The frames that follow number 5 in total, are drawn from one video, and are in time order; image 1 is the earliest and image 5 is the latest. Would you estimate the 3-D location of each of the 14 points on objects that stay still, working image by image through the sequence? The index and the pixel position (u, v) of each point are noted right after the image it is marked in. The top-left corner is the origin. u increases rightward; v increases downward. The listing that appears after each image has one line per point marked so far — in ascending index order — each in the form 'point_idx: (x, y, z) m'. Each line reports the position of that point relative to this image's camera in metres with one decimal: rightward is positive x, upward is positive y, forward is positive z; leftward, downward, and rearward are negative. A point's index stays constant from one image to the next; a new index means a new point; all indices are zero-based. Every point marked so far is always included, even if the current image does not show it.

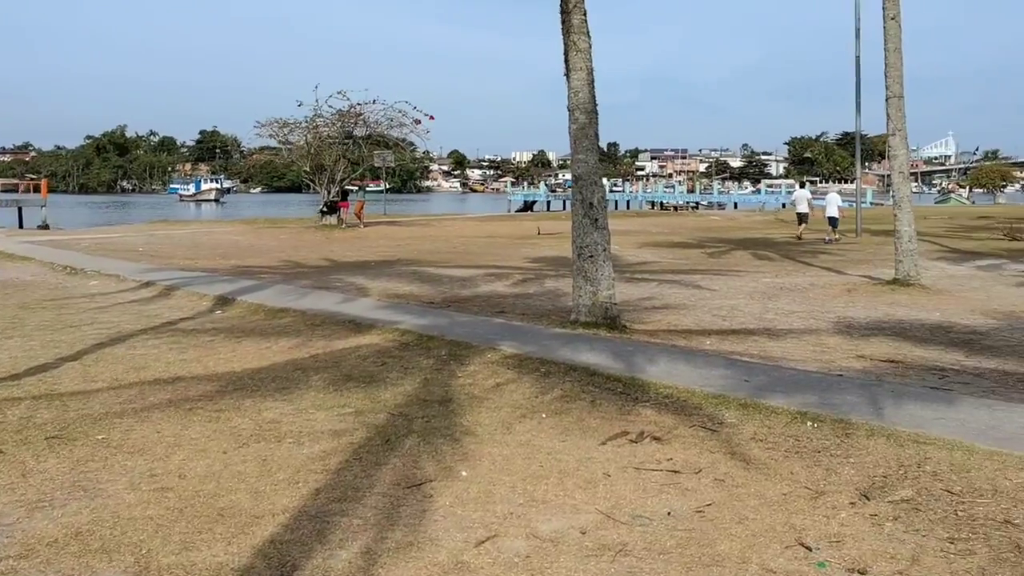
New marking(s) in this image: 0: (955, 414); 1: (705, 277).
0: (+2.8, -0.8, +6.0) m
1: (+3.4, +0.2, +16.1) m
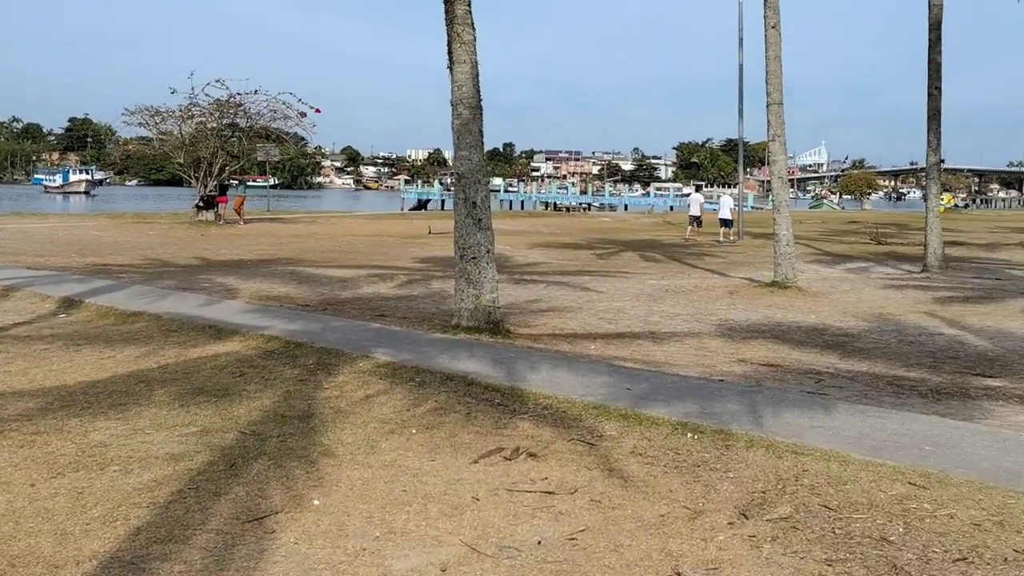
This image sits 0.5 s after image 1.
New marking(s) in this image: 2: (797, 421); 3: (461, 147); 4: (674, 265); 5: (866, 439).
0: (+2.0, -0.8, +5.8) m
1: (+1.4, +0.2, +15.9) m
2: (+1.8, -0.8, +5.8) m
3: (-0.5, +1.5, +9.5) m
4: (+3.4, +0.5, +18.9) m
5: (+2.1, -0.9, +5.5) m
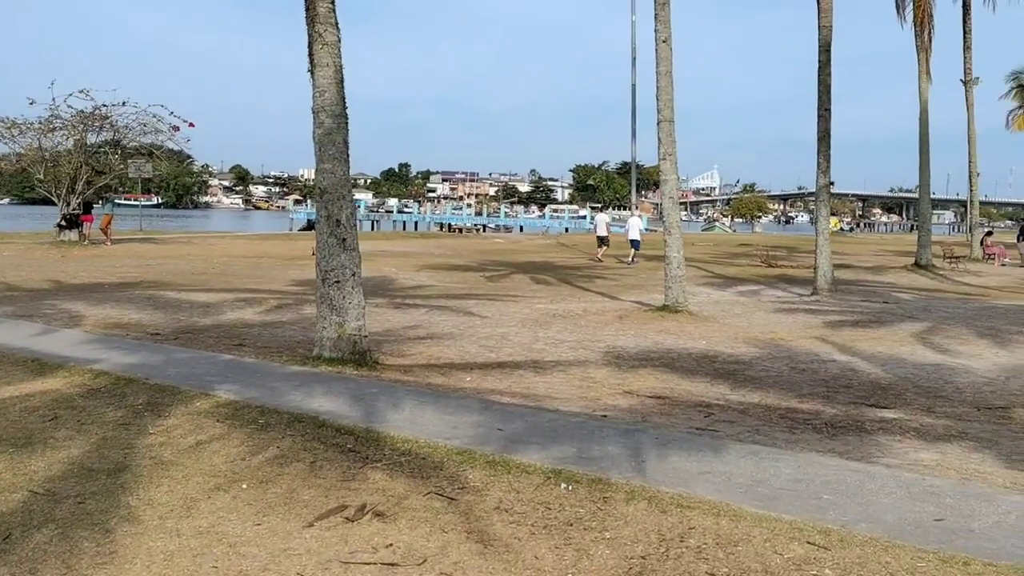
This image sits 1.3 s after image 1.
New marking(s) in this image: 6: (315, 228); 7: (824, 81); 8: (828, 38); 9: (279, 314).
0: (+1.2, -1.0, +5.2) m
1: (-0.6, -0.2, +15.2) m
2: (+1.0, -1.0, +5.2) m
3: (-1.8, +1.2, +8.6) m
4: (+1.1, 0.0, +18.3) m
5: (+1.3, -1.0, +4.8) m
6: (-1.9, +0.6, +8.6) m
7: (+5.6, +3.7, +16.4) m
8: (+5.7, +4.5, +16.5) m
9: (-3.3, -0.4, +13.0) m
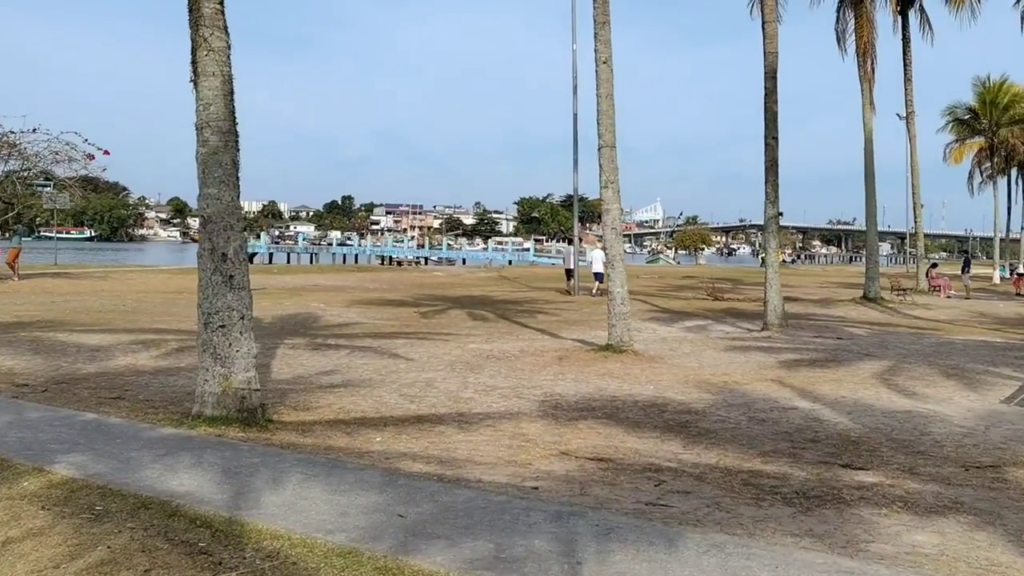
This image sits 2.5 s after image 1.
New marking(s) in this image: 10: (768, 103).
0: (+0.7, -1.2, +4.0) m
1: (-1.6, -0.8, +13.9) m
2: (+0.5, -1.2, +4.0) m
3: (-2.4, +0.9, +7.4) m
4: (-0.2, -0.7, +17.2) m
5: (+0.9, -1.3, +3.7) m
6: (-2.5, +0.2, +7.4) m
7: (+4.4, +3.1, +15.7) m
8: (+4.5, +3.9, +15.8) m
9: (-4.2, -0.9, +11.6) m
10: (+4.4, +3.2, +15.6) m
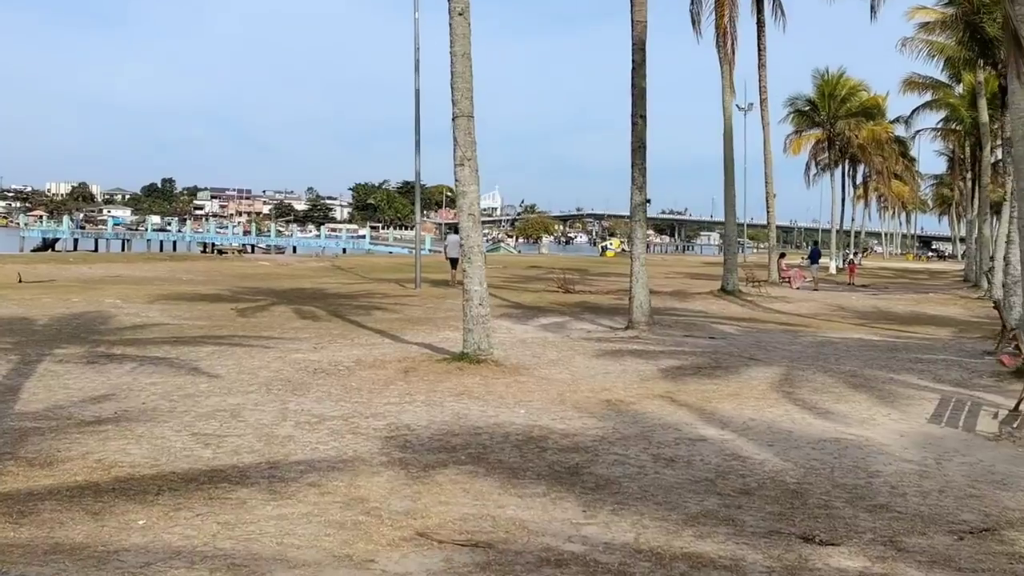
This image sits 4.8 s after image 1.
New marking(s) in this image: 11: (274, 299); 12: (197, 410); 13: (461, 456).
0: (+0.4, -1.3, +2.0) m
1: (-3.7, -0.8, +11.4) m
2: (+0.2, -1.3, +2.0) m
3: (-3.4, +0.8, +4.8) m
4: (-2.8, -0.6, +14.8) m
5: (+0.6, -1.3, +1.7) m
6: (-3.4, +0.2, +4.7) m
7: (+1.9, +3.2, +14.1) m
8: (+2.0, +4.0, +14.2) m
9: (-5.8, -0.9, +8.7) m
10: (+1.9, +3.2, +14.0) m
11: (-5.0, -0.3, +19.6) m
12: (-2.6, -1.0, +7.8) m
13: (-0.4, -1.2, +6.5) m
